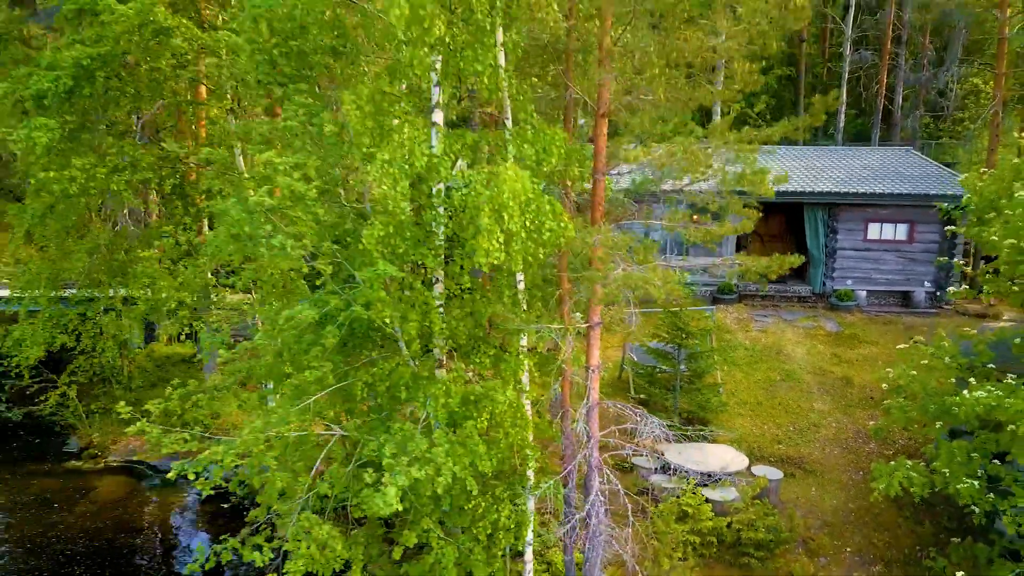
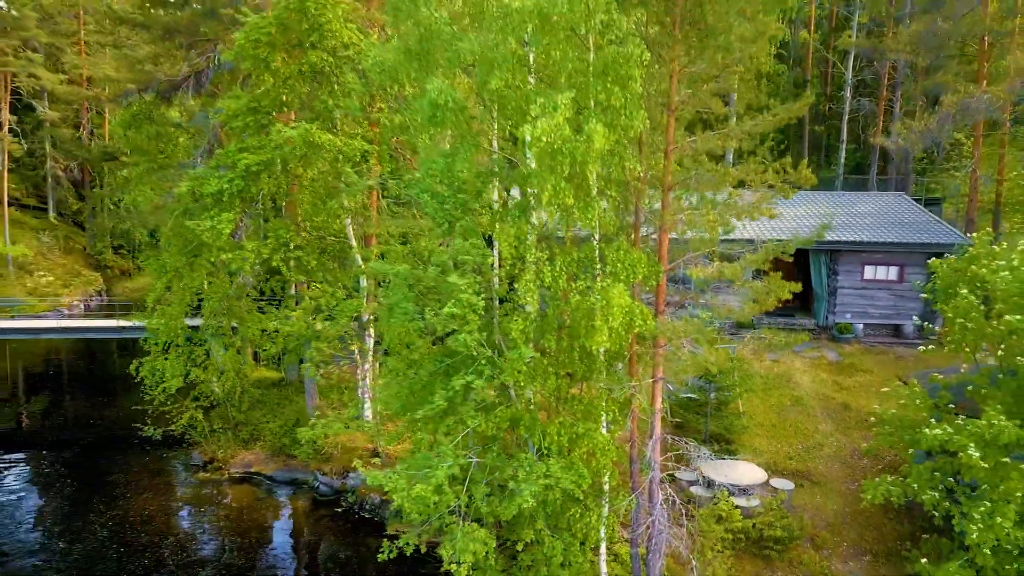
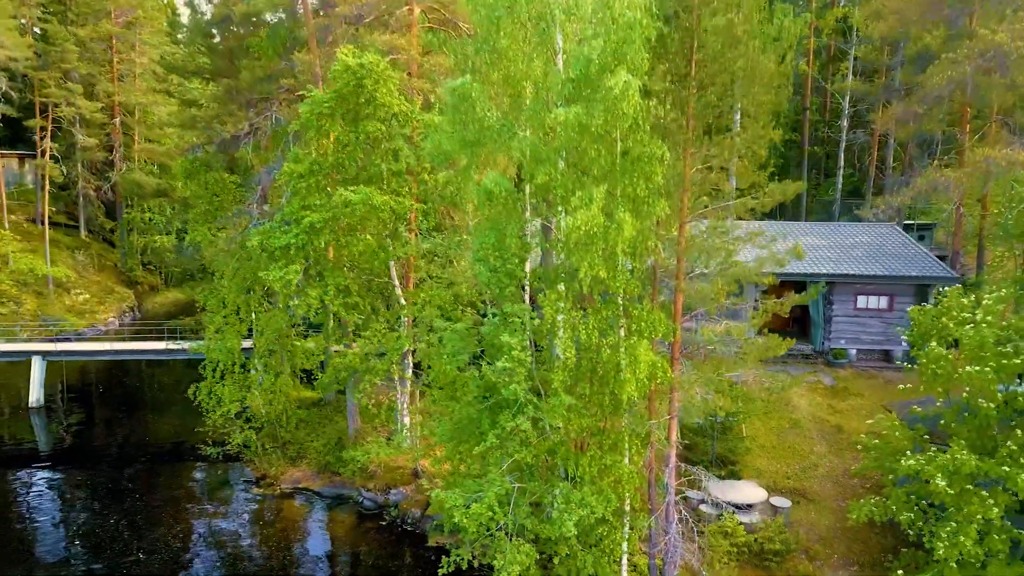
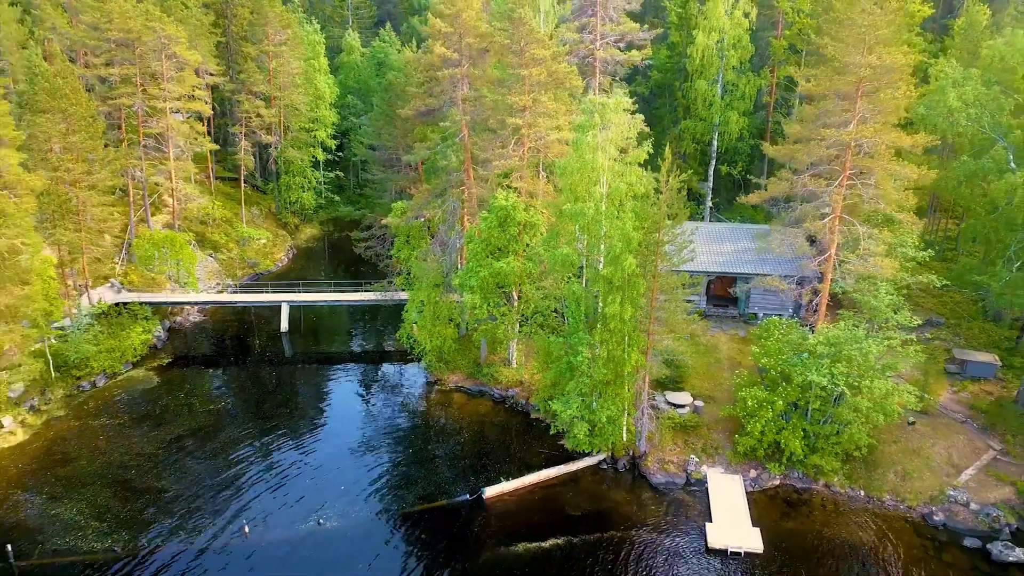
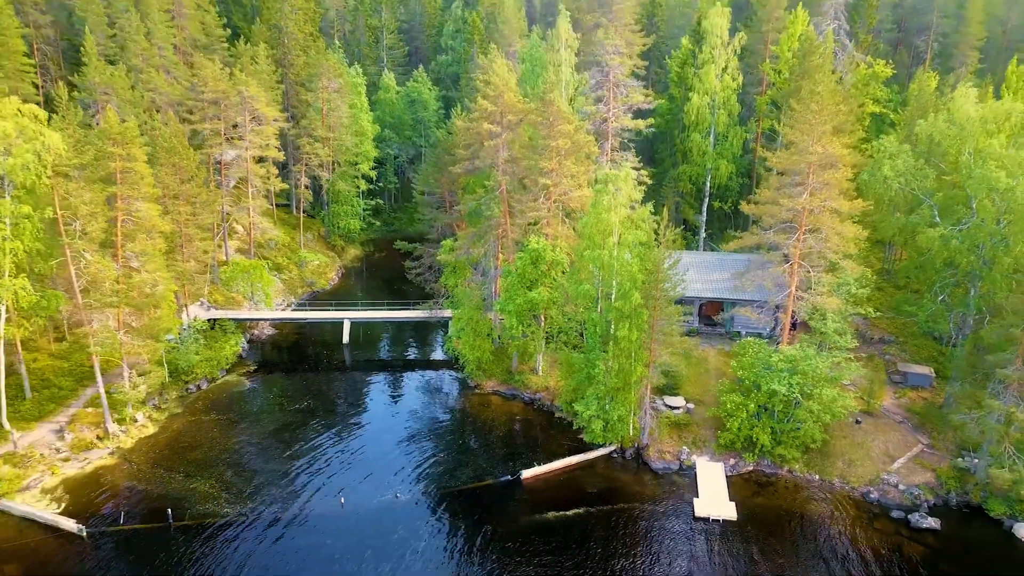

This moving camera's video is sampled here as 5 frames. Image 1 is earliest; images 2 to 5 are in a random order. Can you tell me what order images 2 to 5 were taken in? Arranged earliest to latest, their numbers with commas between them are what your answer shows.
2, 3, 4, 5
